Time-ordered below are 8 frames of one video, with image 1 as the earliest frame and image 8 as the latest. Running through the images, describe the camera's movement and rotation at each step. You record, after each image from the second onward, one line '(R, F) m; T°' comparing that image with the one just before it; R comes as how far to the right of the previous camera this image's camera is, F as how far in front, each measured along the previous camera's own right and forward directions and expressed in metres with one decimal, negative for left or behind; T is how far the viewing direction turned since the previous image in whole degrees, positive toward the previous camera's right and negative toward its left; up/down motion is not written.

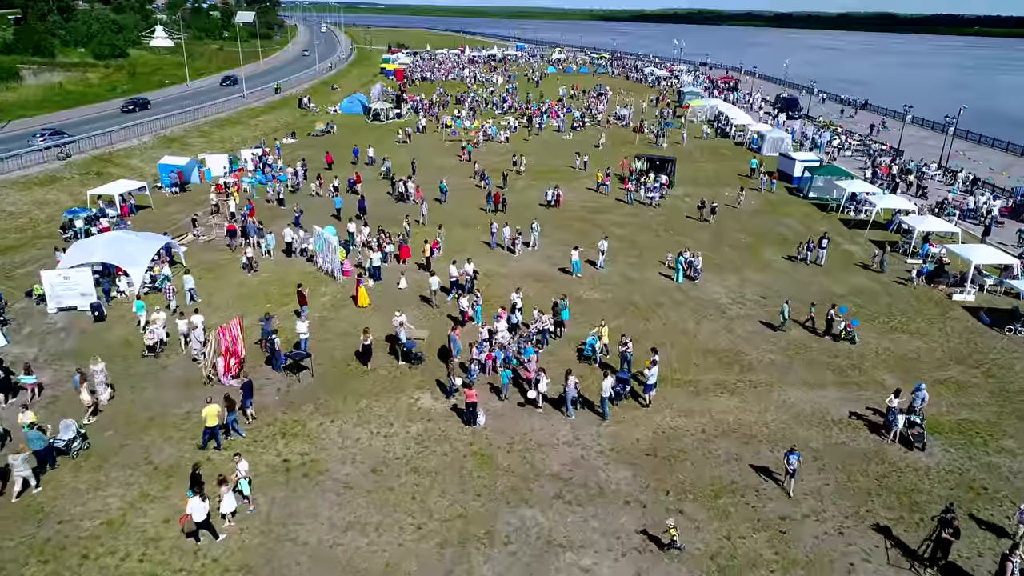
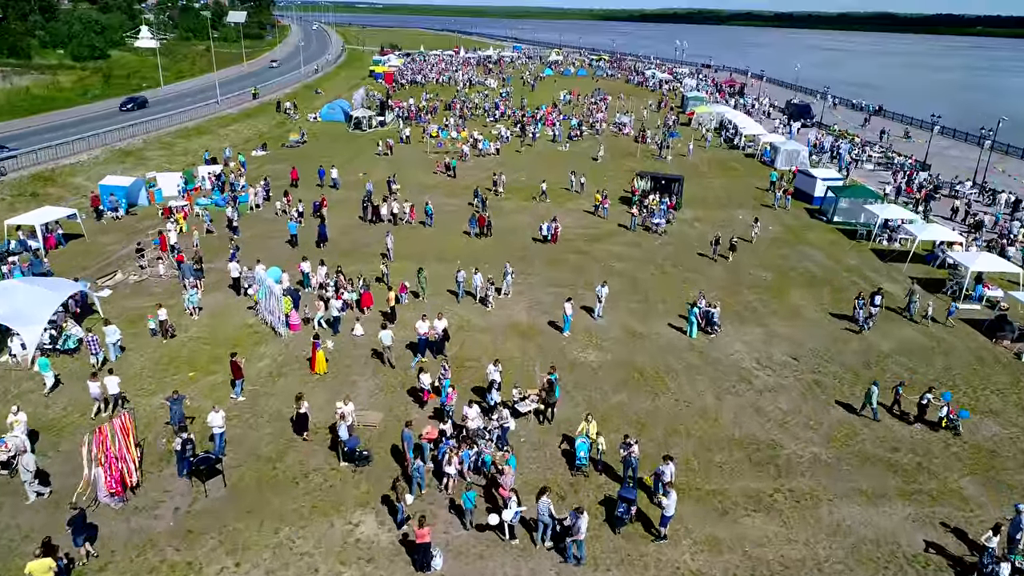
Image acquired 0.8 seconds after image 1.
(+0.7, +5.3) m; 0°
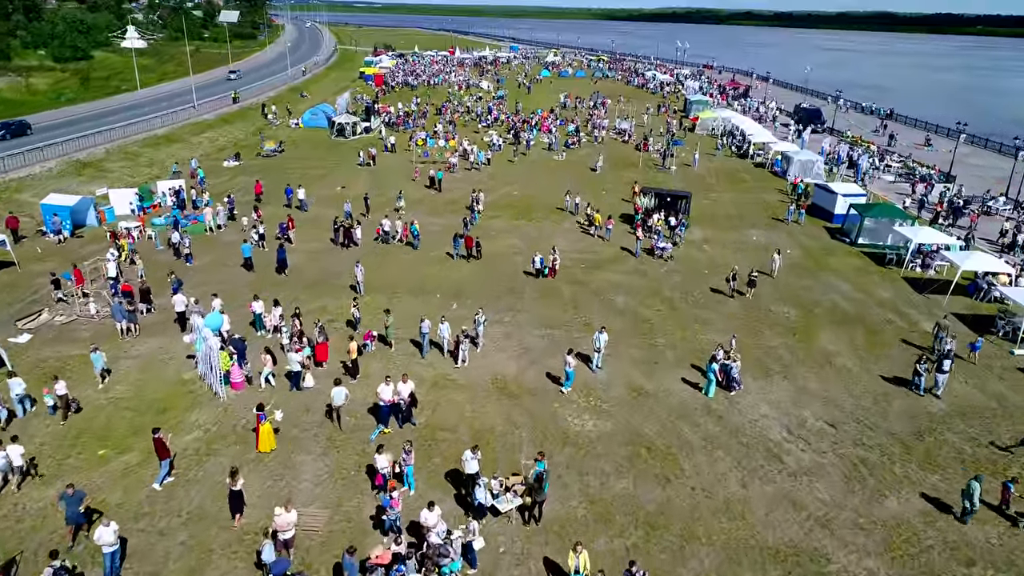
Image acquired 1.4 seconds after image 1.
(+0.5, +4.2) m; 0°
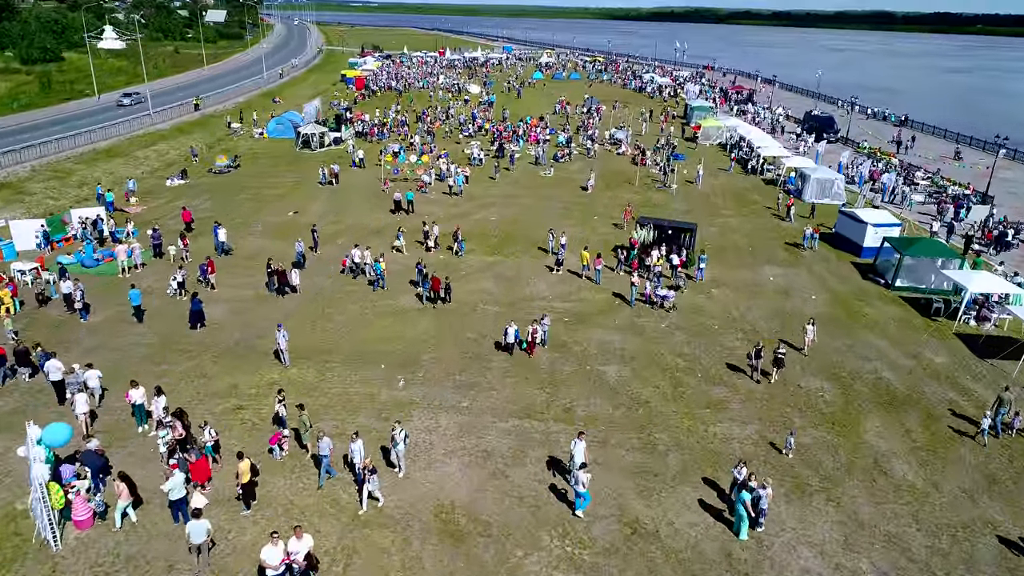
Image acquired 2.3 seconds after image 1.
(+1.2, +6.1) m; 0°
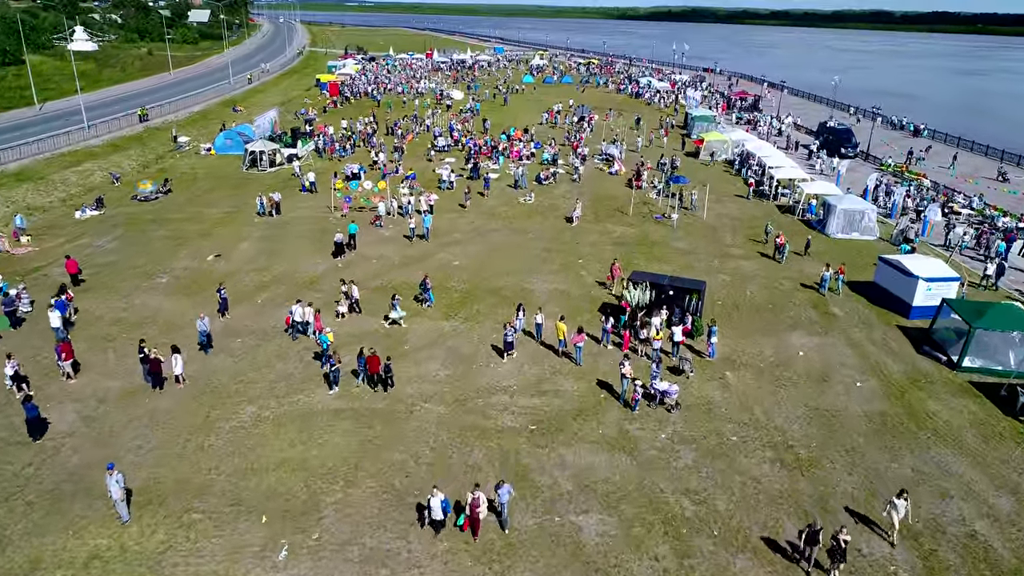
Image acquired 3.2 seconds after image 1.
(+1.5, +7.3) m; 0°
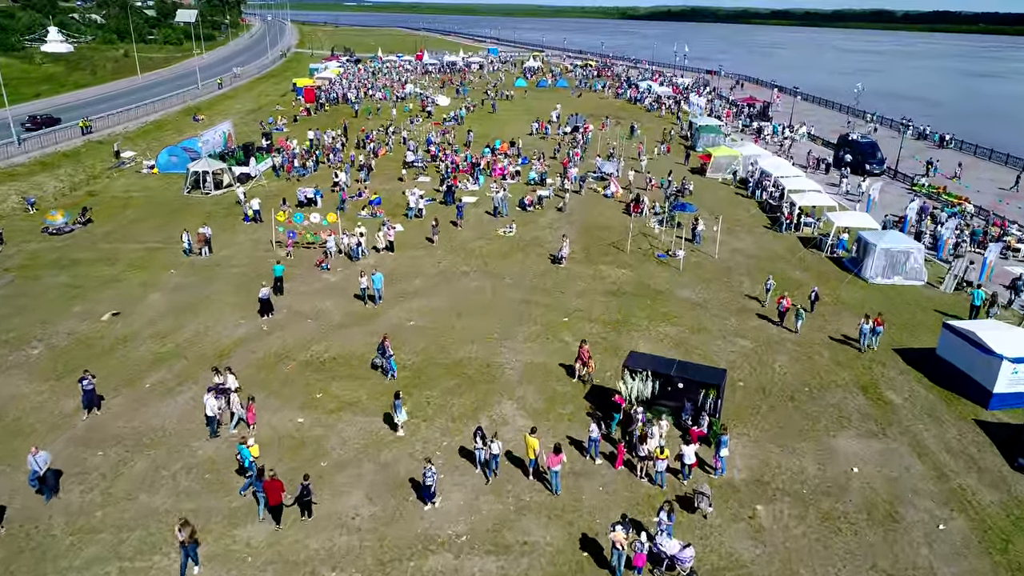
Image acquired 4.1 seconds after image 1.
(+1.2, +6.7) m; 0°
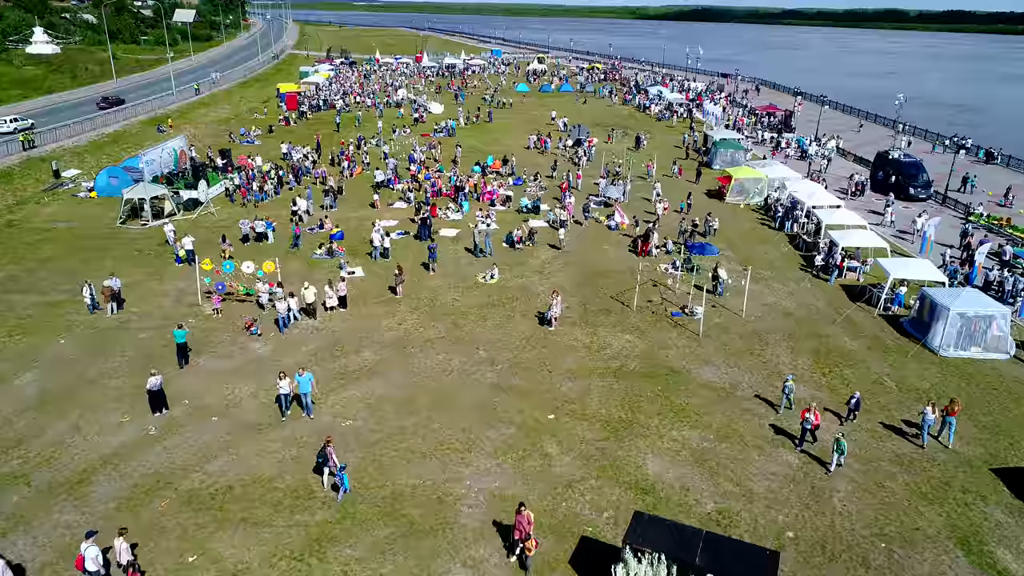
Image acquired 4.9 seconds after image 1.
(+1.2, +6.7) m; -1°
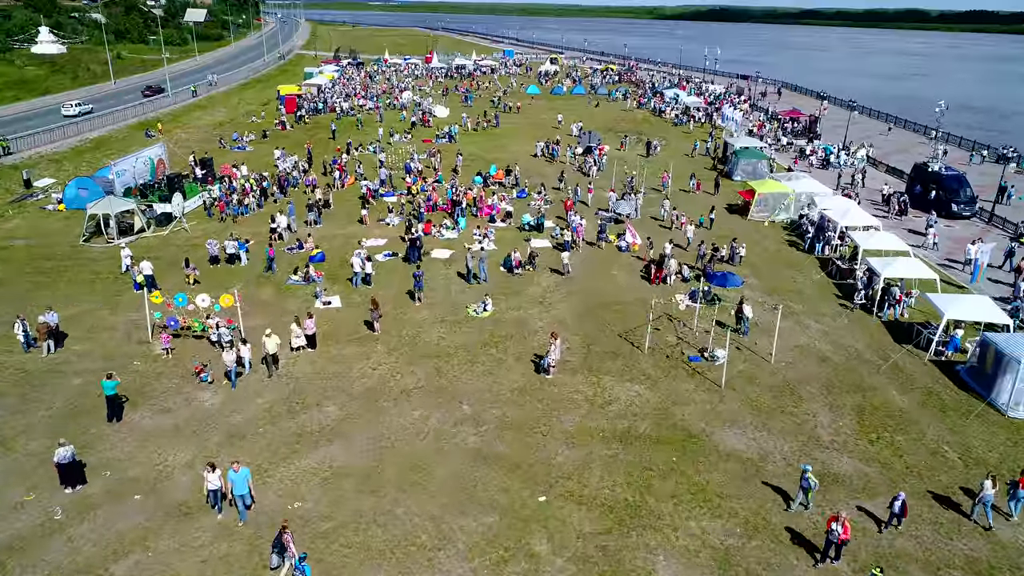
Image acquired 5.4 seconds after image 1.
(+0.7, +3.7) m; -1°
